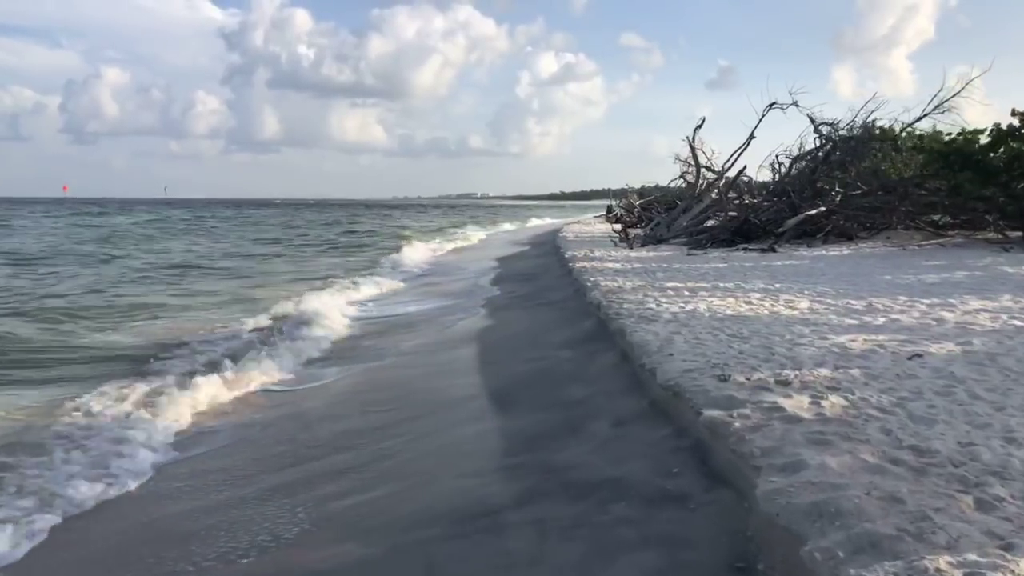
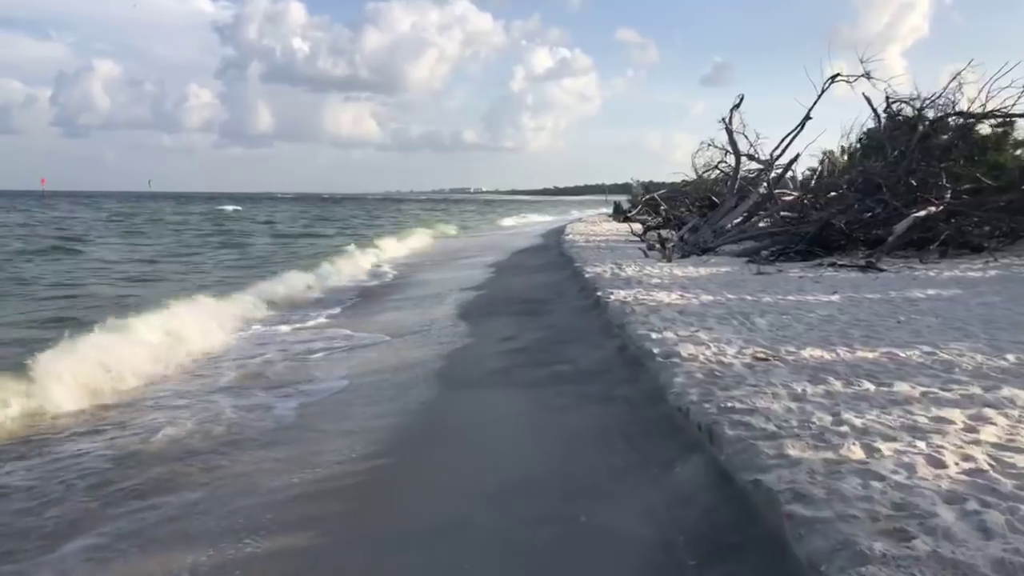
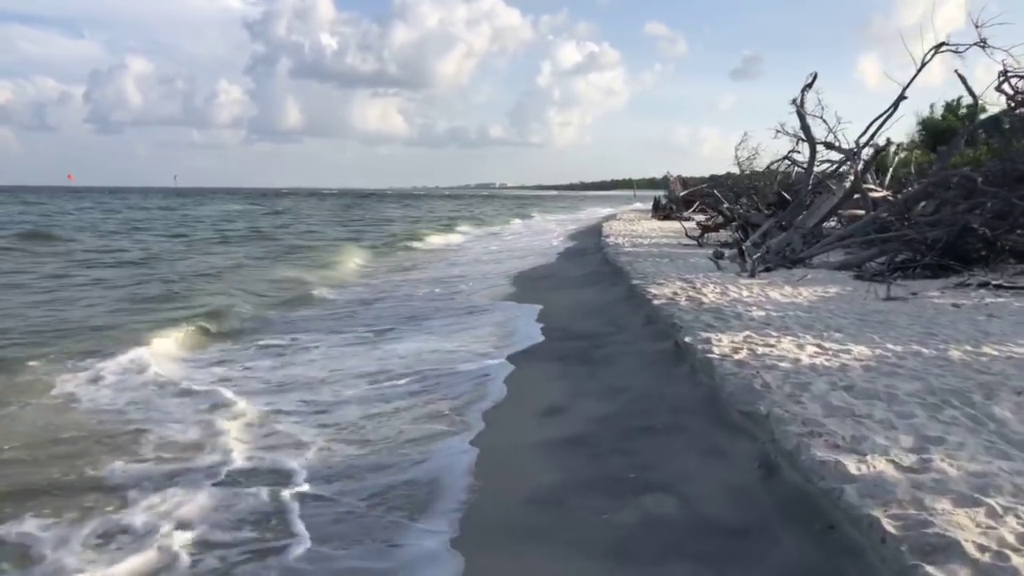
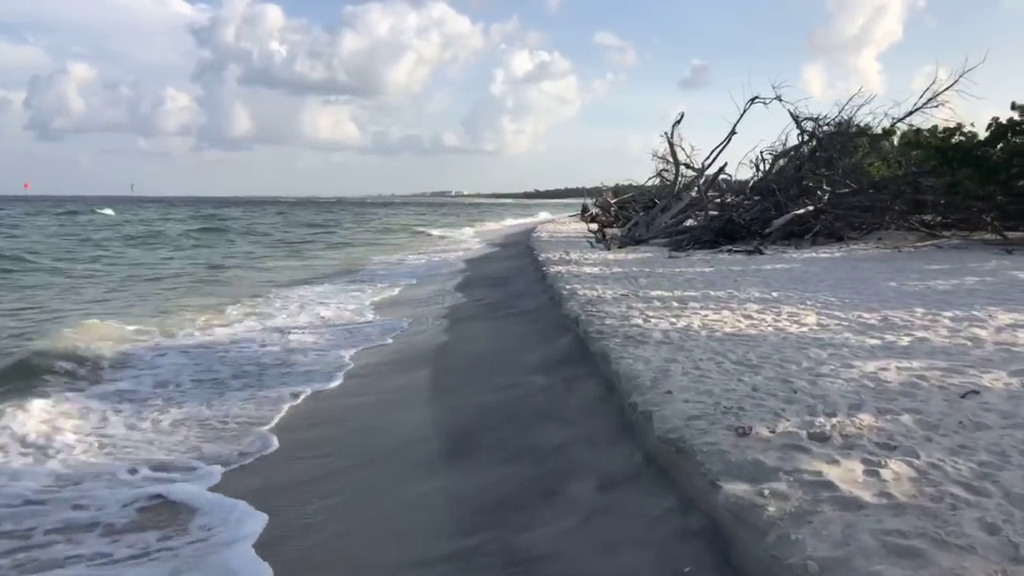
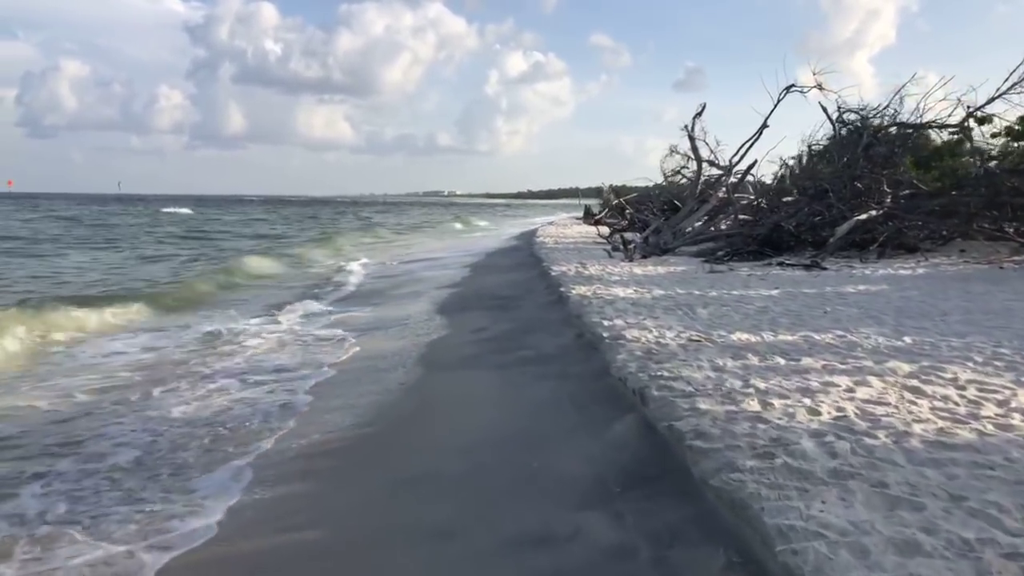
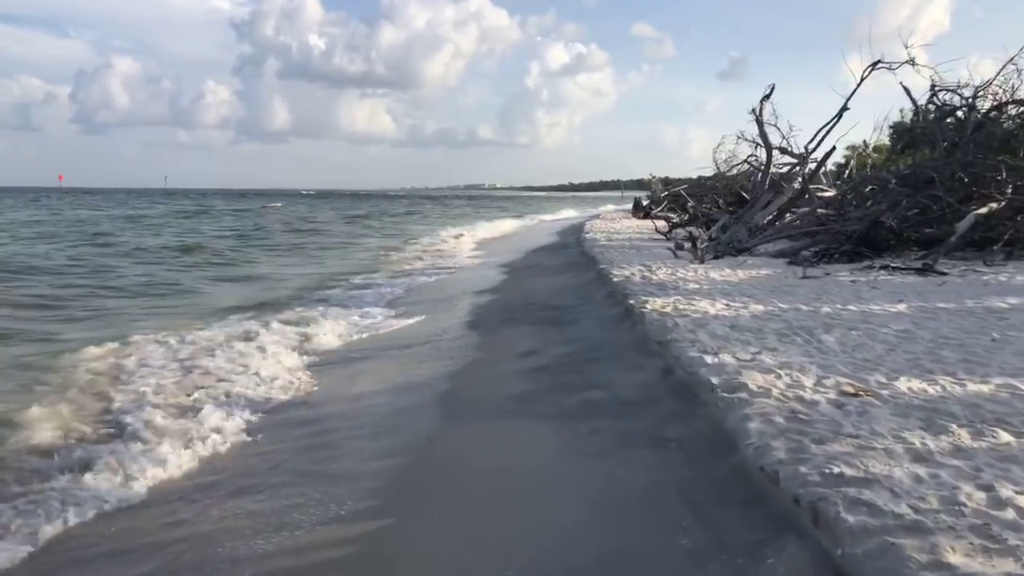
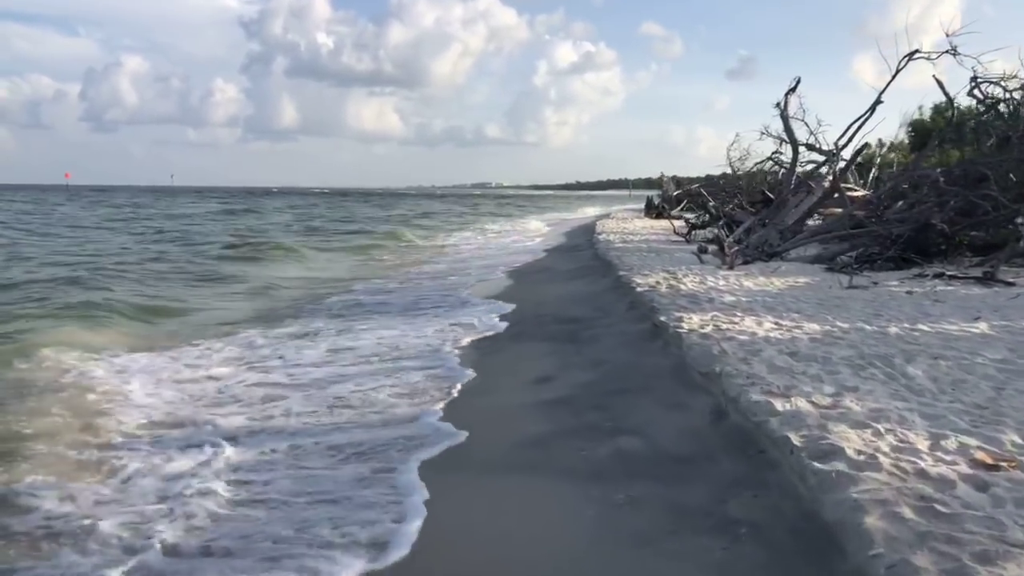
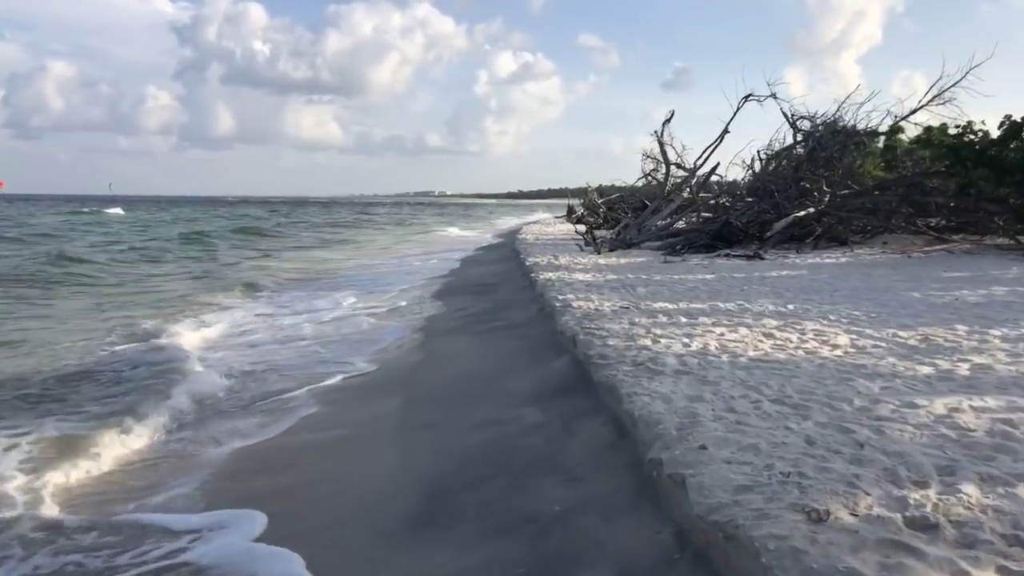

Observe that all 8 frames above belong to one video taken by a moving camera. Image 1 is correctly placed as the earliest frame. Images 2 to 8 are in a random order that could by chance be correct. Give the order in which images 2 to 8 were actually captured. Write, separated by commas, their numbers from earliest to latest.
4, 8, 5, 2, 6, 7, 3
